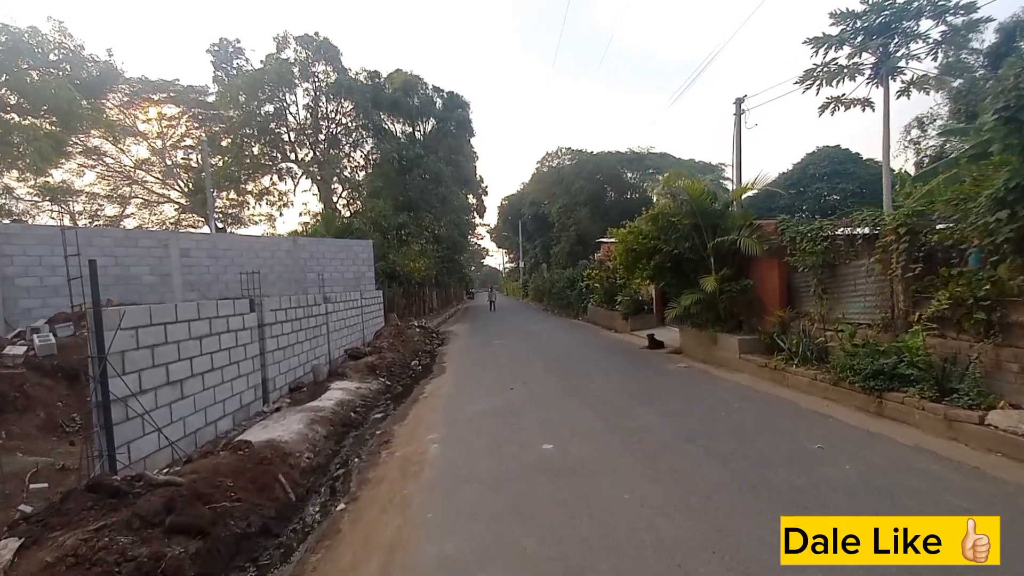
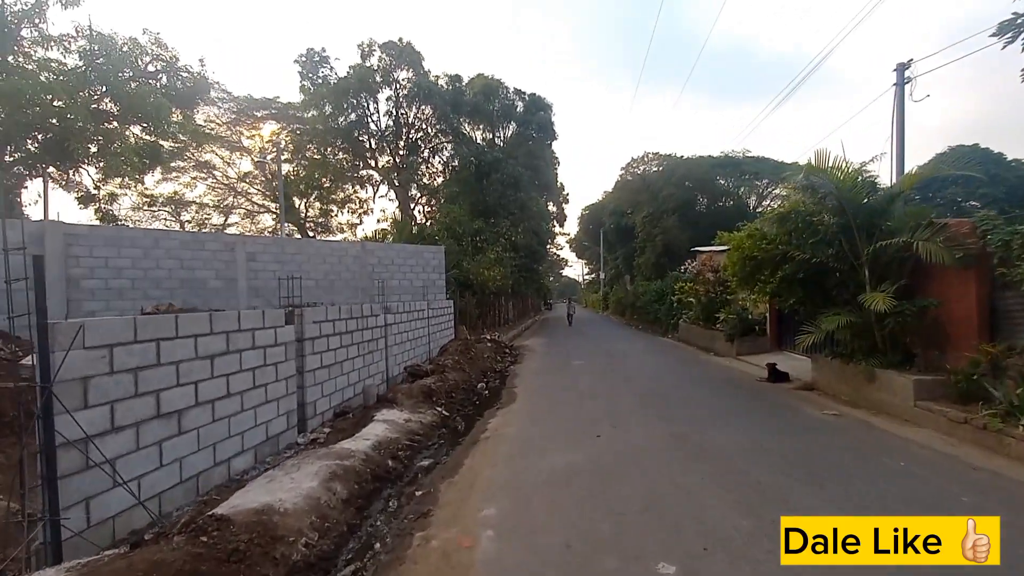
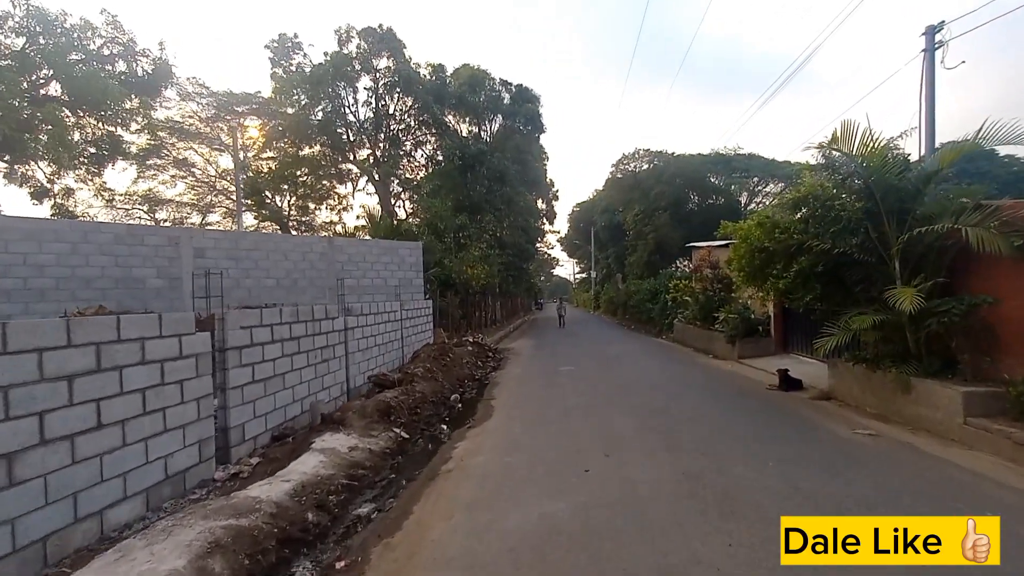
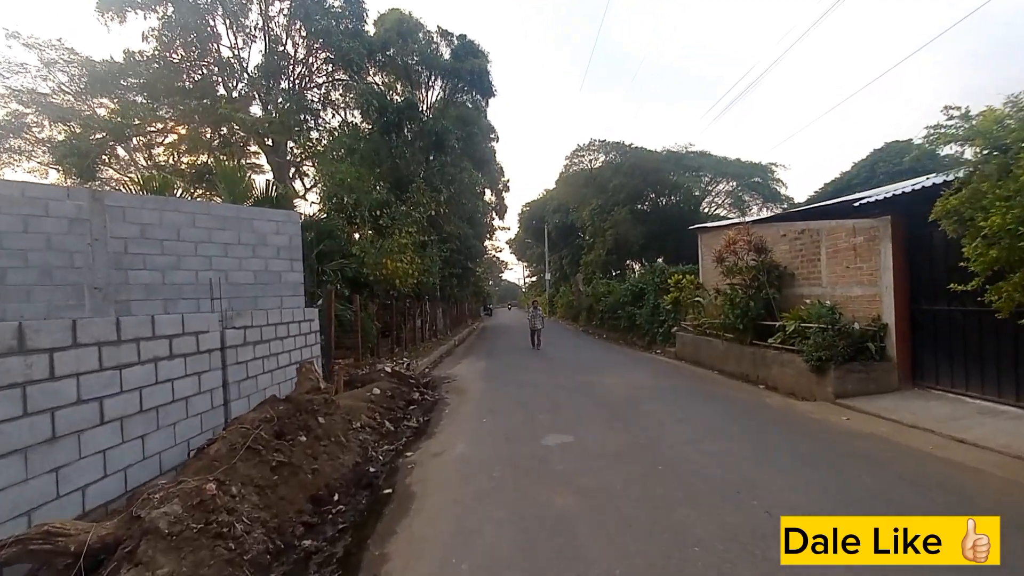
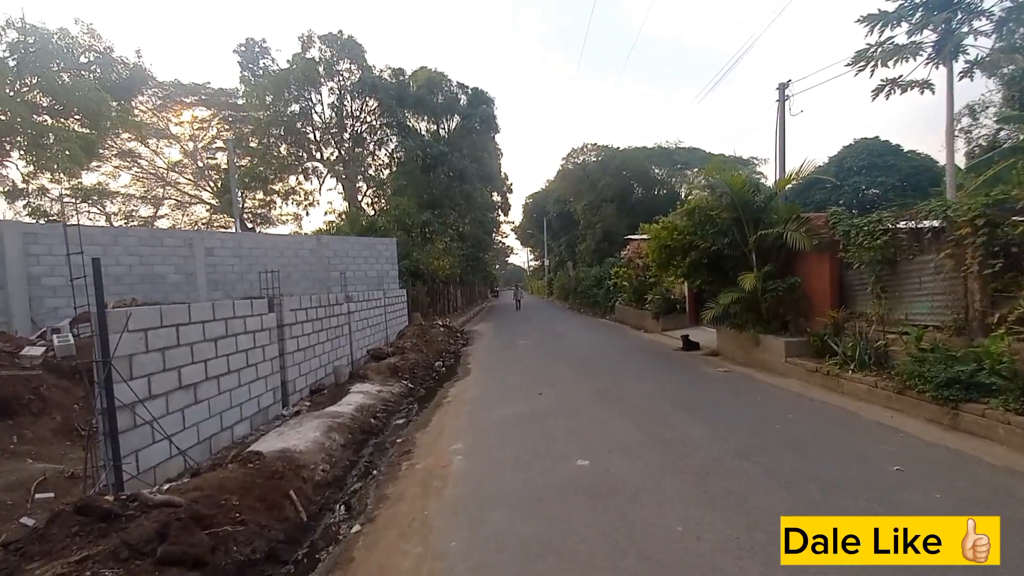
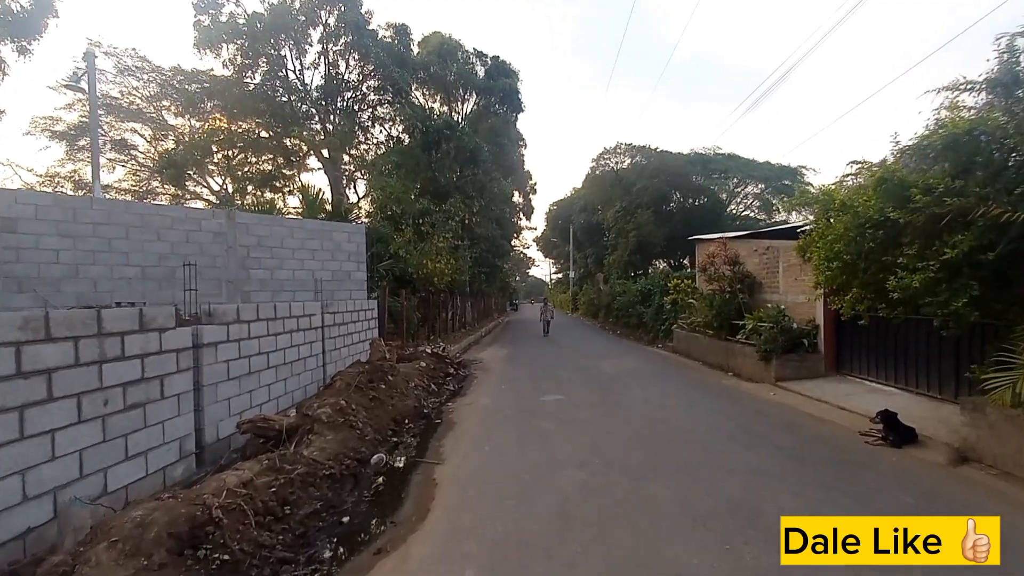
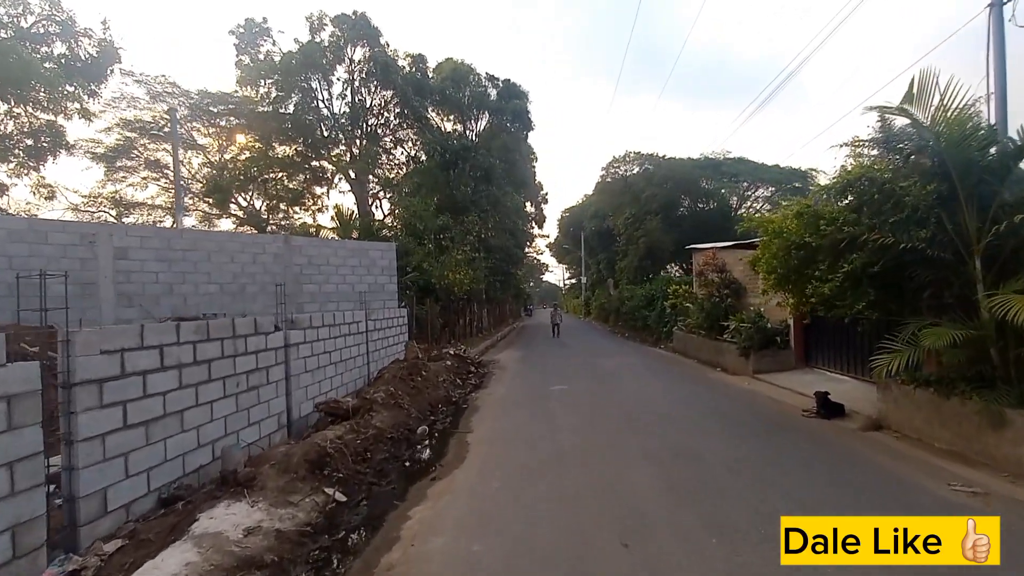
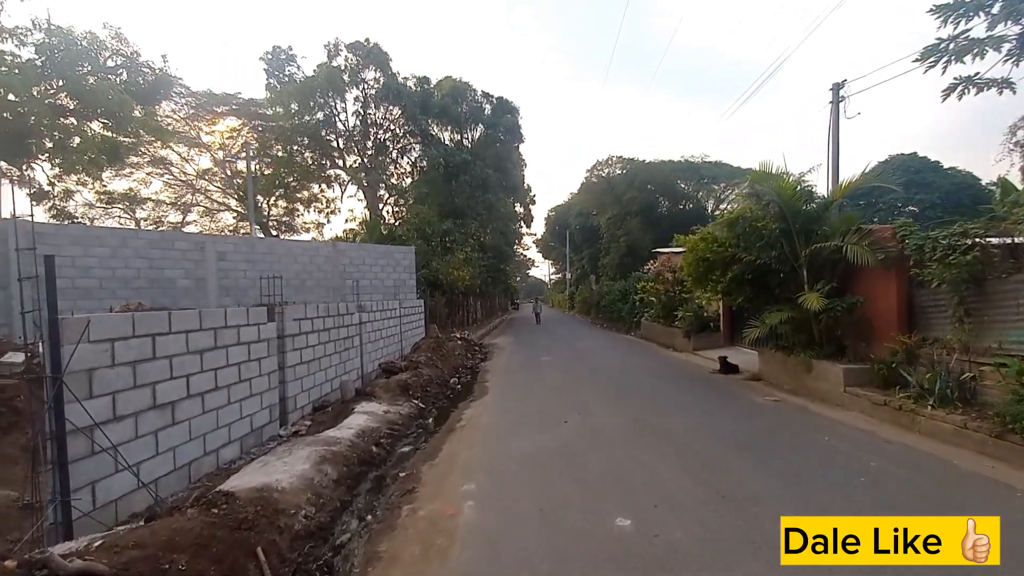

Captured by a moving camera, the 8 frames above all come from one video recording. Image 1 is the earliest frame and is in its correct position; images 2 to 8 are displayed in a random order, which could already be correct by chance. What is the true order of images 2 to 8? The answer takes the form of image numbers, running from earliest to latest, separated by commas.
5, 8, 2, 3, 7, 6, 4
